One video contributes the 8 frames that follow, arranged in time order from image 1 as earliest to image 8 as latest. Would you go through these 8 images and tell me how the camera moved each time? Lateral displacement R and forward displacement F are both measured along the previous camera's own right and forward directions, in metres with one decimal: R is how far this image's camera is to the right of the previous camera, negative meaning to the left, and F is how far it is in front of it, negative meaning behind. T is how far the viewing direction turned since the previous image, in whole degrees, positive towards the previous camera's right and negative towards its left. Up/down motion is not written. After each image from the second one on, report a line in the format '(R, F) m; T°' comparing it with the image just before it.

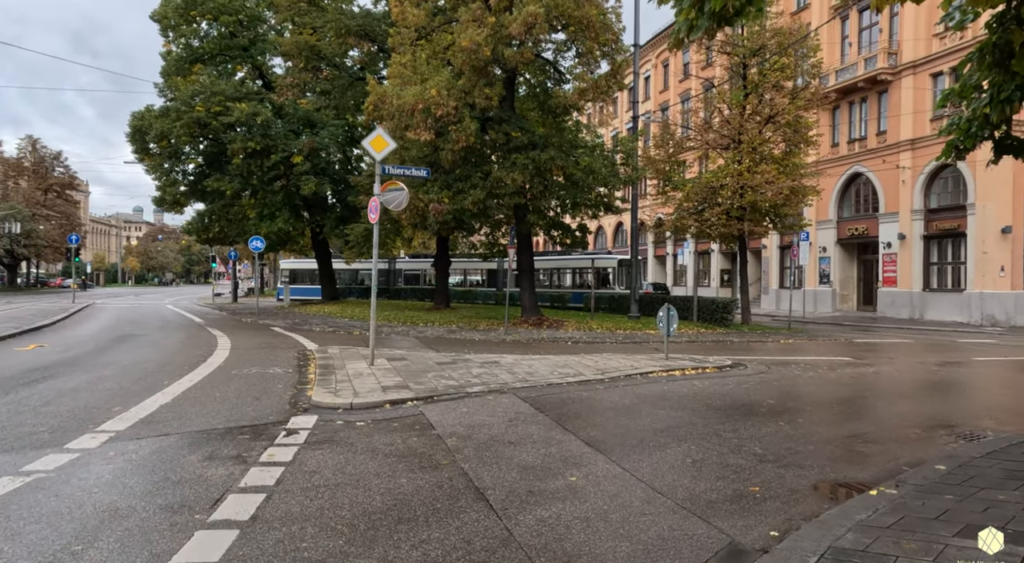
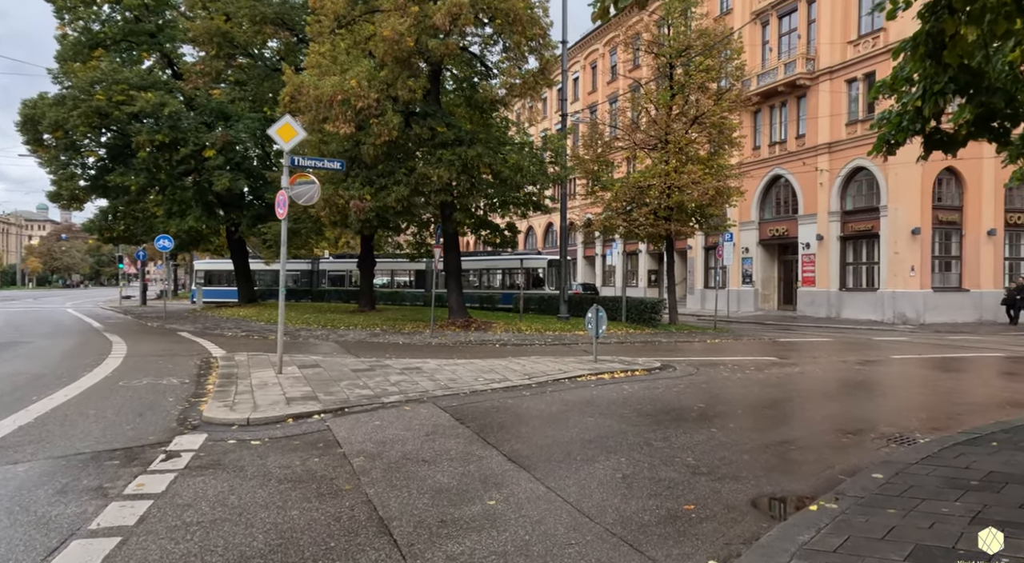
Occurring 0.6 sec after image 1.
(+0.2, +0.6) m; +6°
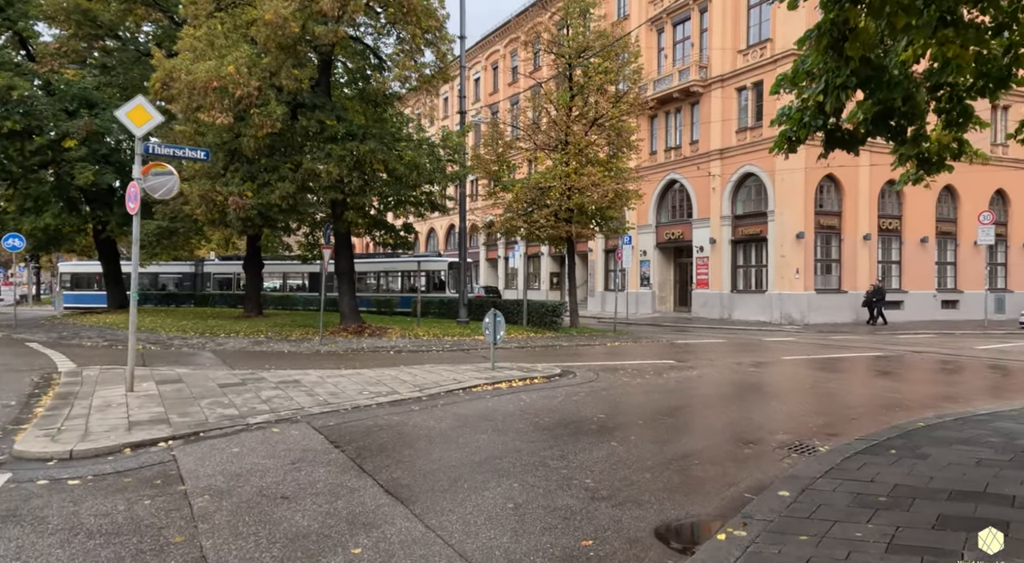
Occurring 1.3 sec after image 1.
(+0.2, +0.7) m; +8°
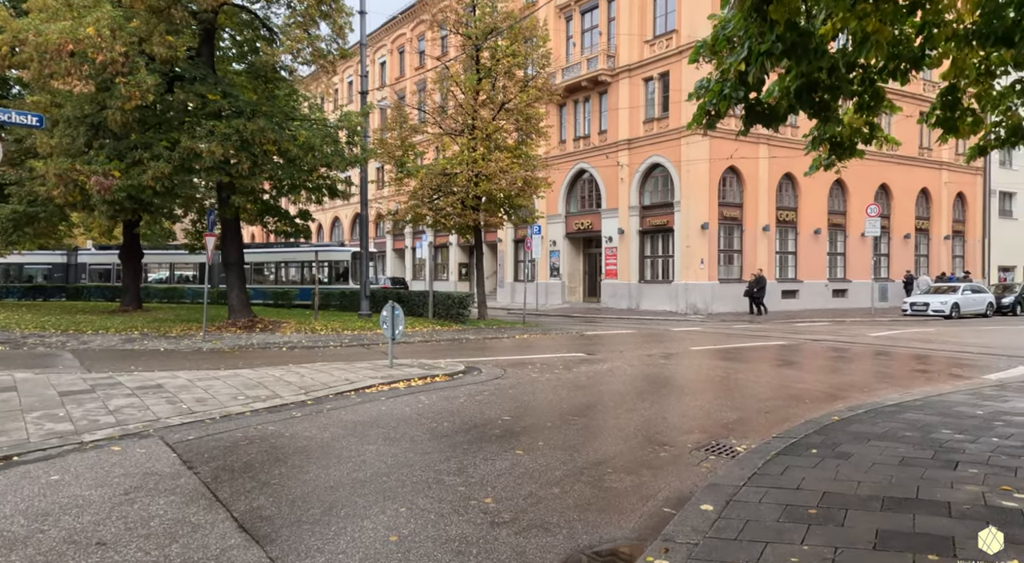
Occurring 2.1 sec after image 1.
(+0.2, +0.8) m; +7°
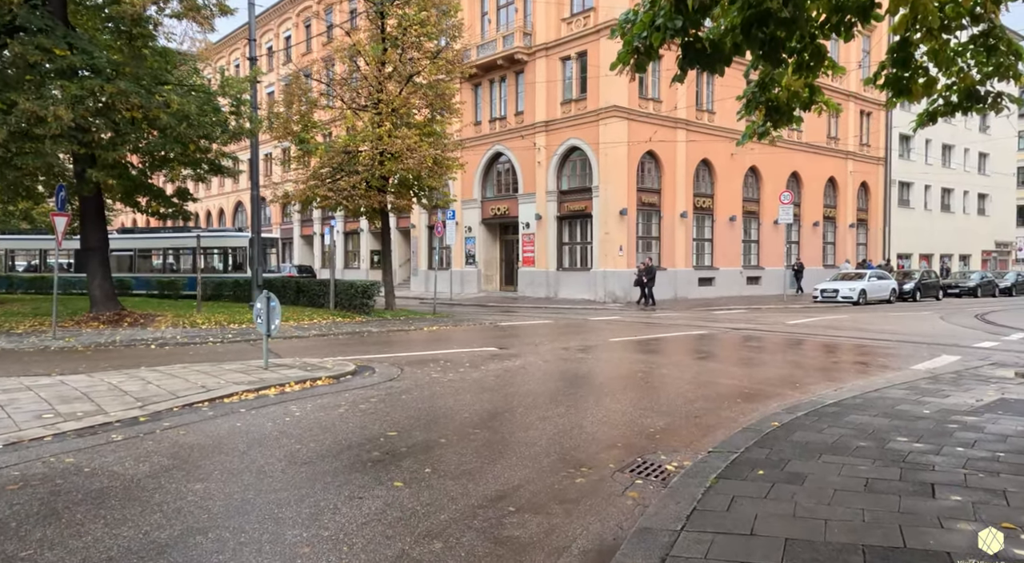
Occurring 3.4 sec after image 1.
(+0.3, +1.4) m; +7°
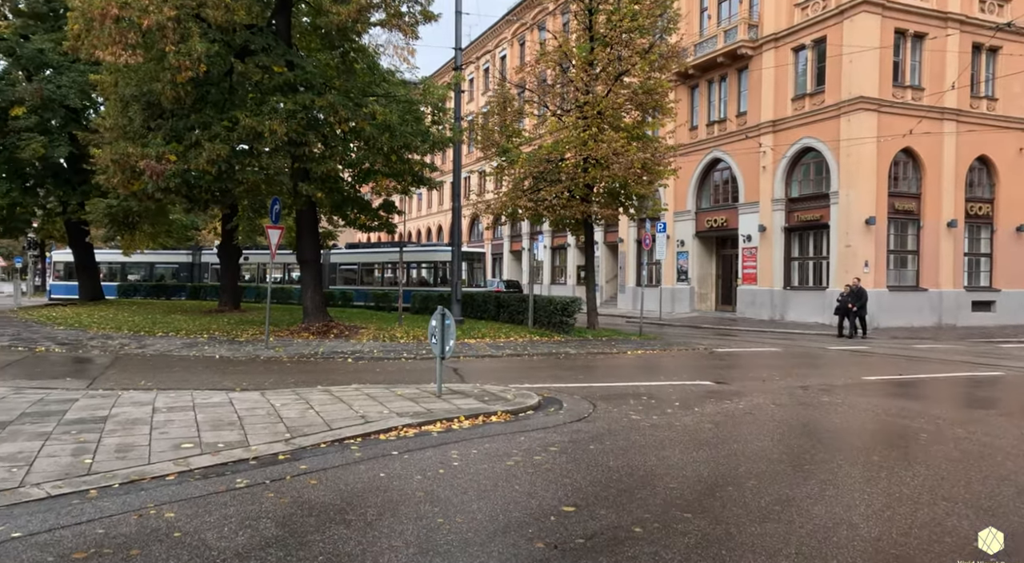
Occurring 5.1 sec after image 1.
(-0.1, +1.8) m; -17°
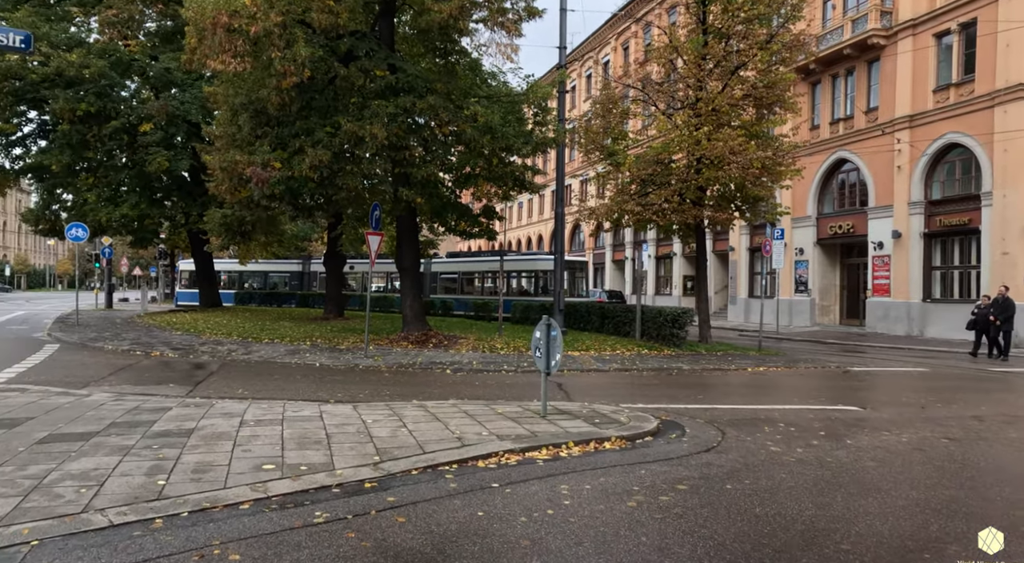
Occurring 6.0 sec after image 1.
(-0.2, +0.9) m; -8°
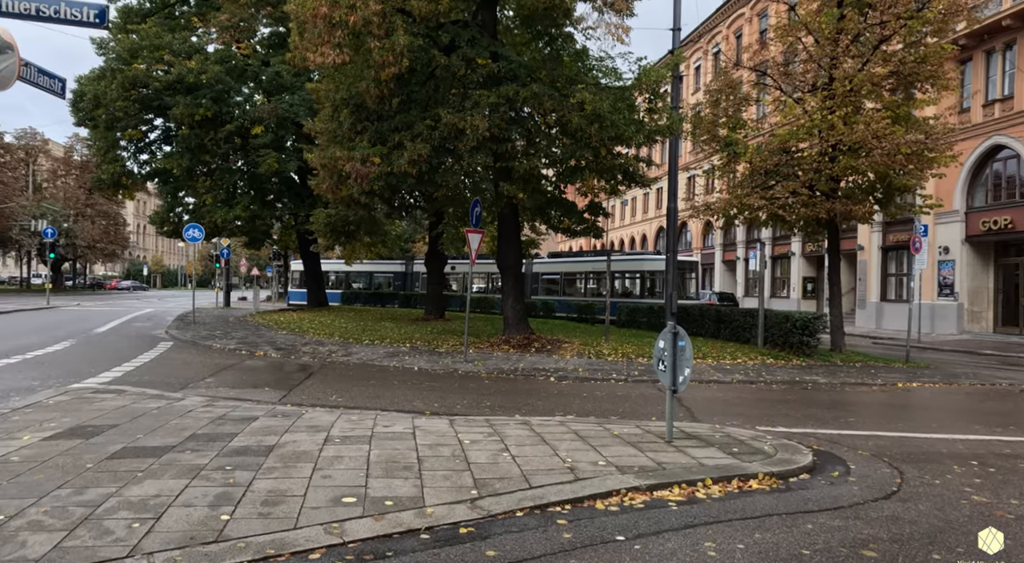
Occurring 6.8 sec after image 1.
(-0.2, +1.0) m; -8°
